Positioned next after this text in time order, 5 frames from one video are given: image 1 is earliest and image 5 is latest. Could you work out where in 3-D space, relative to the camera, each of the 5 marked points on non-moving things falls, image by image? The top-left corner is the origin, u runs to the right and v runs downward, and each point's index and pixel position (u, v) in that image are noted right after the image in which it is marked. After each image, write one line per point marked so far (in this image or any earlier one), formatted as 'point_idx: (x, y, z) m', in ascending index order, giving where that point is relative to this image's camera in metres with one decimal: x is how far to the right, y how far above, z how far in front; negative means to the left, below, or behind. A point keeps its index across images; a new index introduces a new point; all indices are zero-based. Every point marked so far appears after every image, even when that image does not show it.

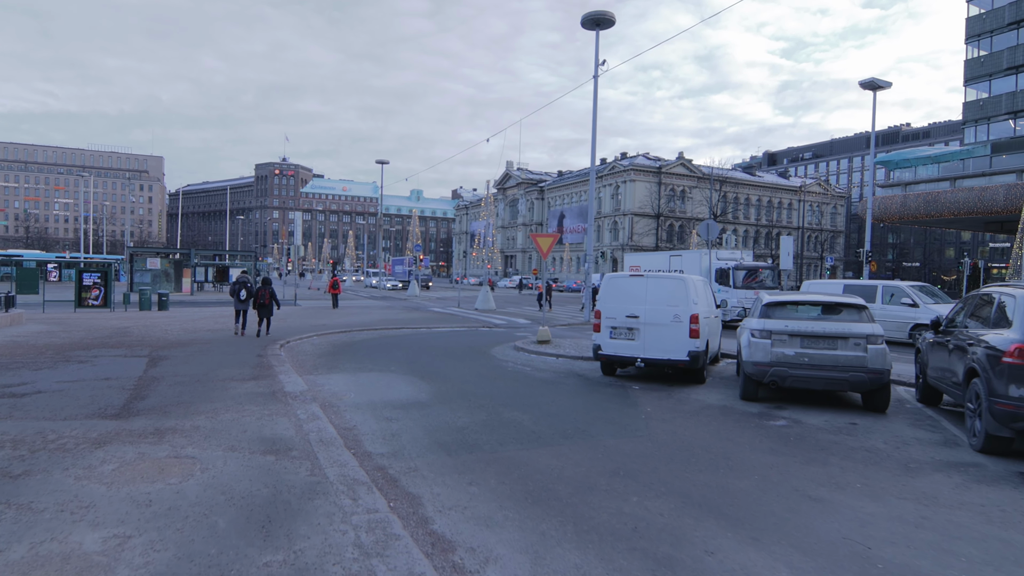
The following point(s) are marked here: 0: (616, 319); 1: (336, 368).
0: (+2.0, -0.6, +11.3) m
1: (-3.6, -1.7, +11.9) m
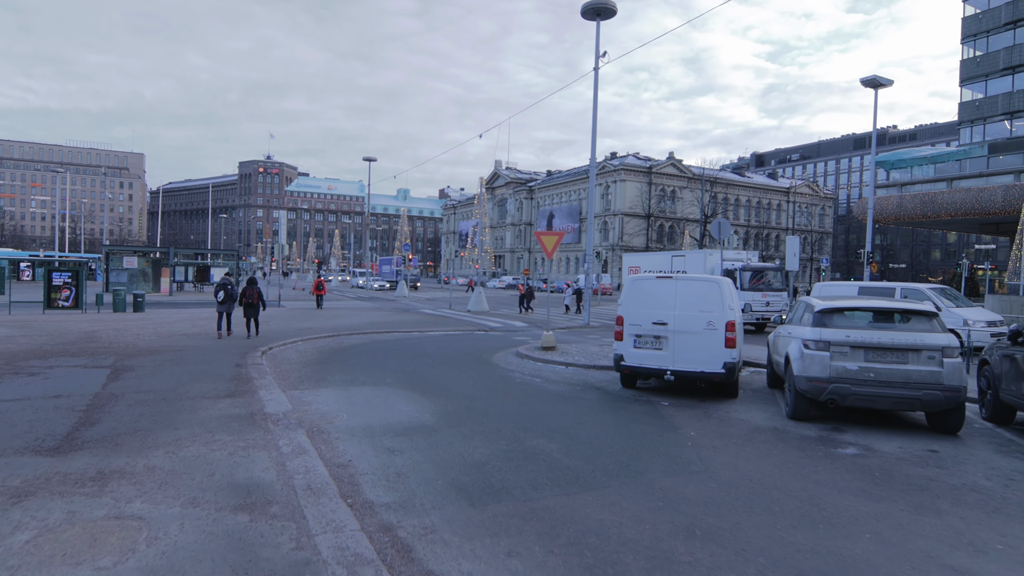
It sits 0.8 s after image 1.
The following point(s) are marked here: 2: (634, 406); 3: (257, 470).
0: (+2.3, -0.7, +10.1) m
1: (-3.4, -1.7, +10.5) m
2: (+2.0, -1.9, +9.5) m
3: (-2.3, -1.7, +5.3) m
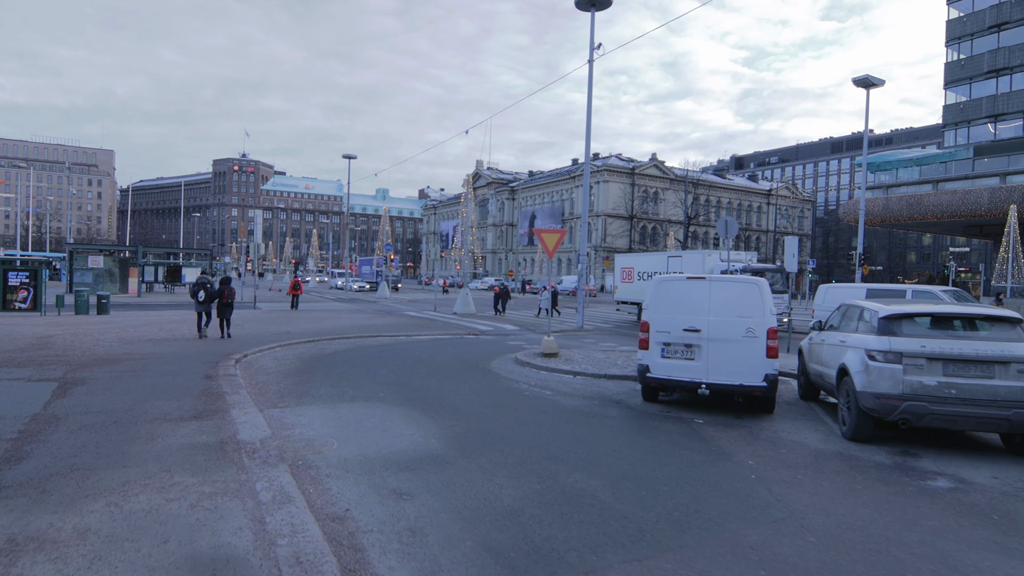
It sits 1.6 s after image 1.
0: (+2.5, -0.7, +8.9) m
1: (-3.3, -1.7, +9.2) m
2: (+2.2, -2.0, +8.3) m
3: (-2.0, -1.7, +4.0) m
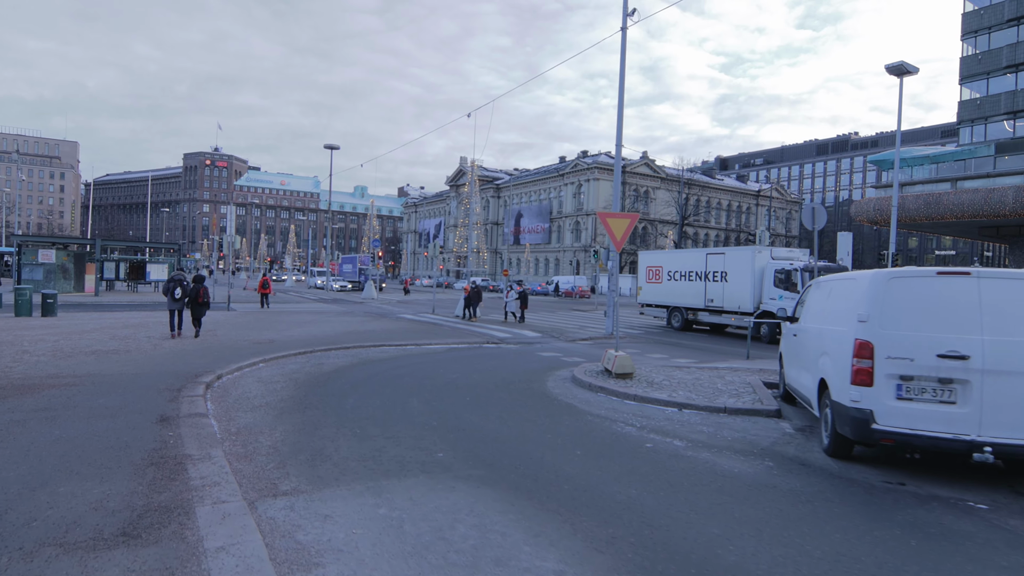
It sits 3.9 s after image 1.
0: (+3.9, -0.7, +5.6) m
1: (-1.8, -1.7, +5.6) m
2: (+3.7, -2.0, +5.0) m
3: (-0.3, -1.7, +0.5) m
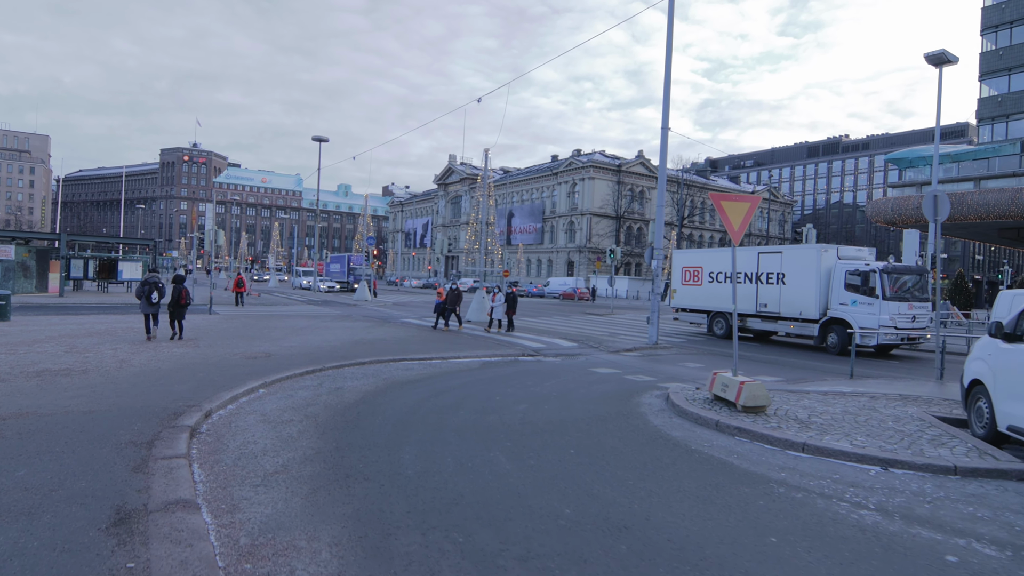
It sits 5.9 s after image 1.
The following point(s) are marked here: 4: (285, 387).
0: (+5.5, -0.8, +2.9) m
1: (-0.3, -1.7, +2.7) m
2: (+5.3, -2.0, +2.2) m
3: (+1.4, -1.7, -2.4) m
4: (-3.9, -1.7, +10.0) m
